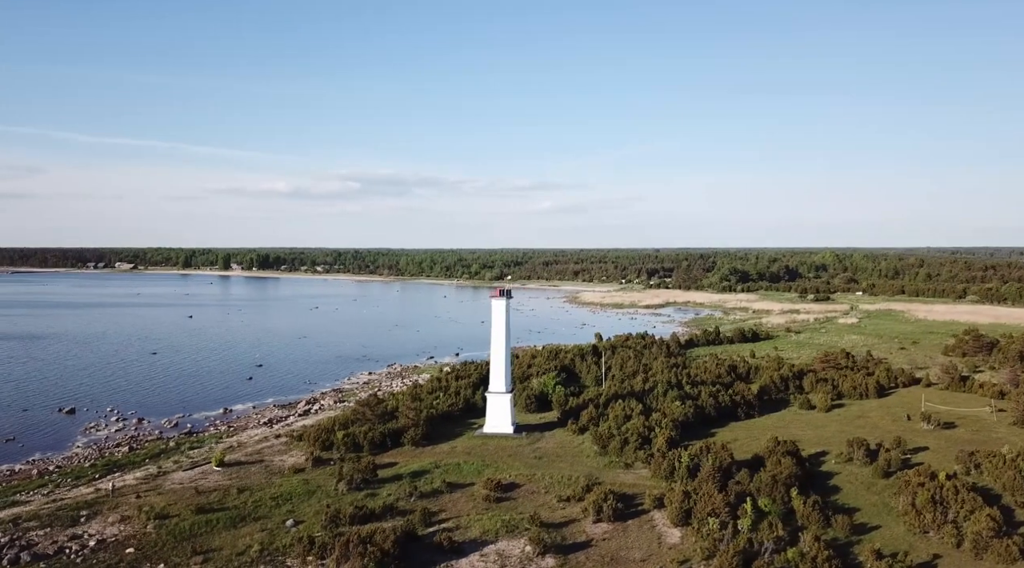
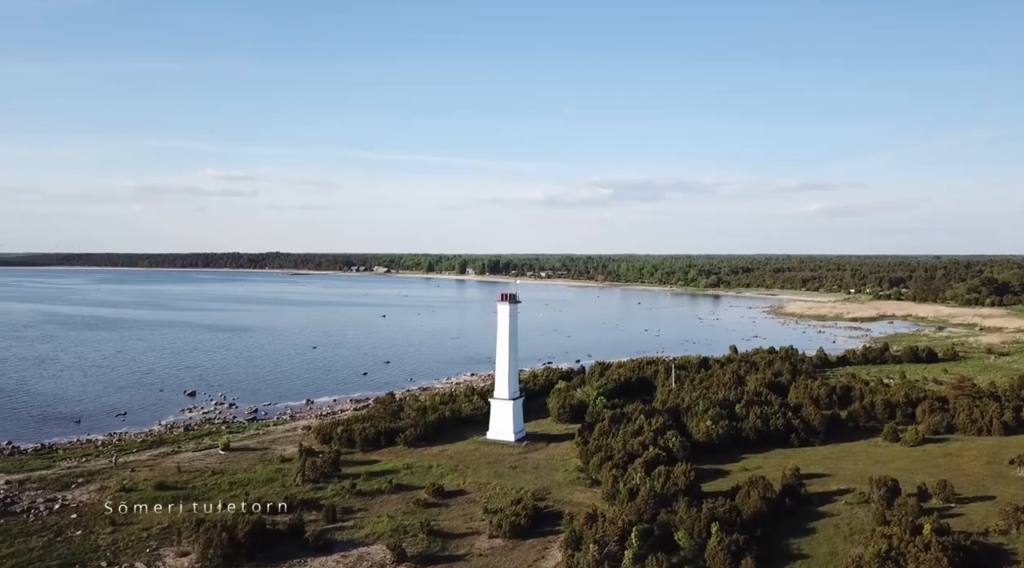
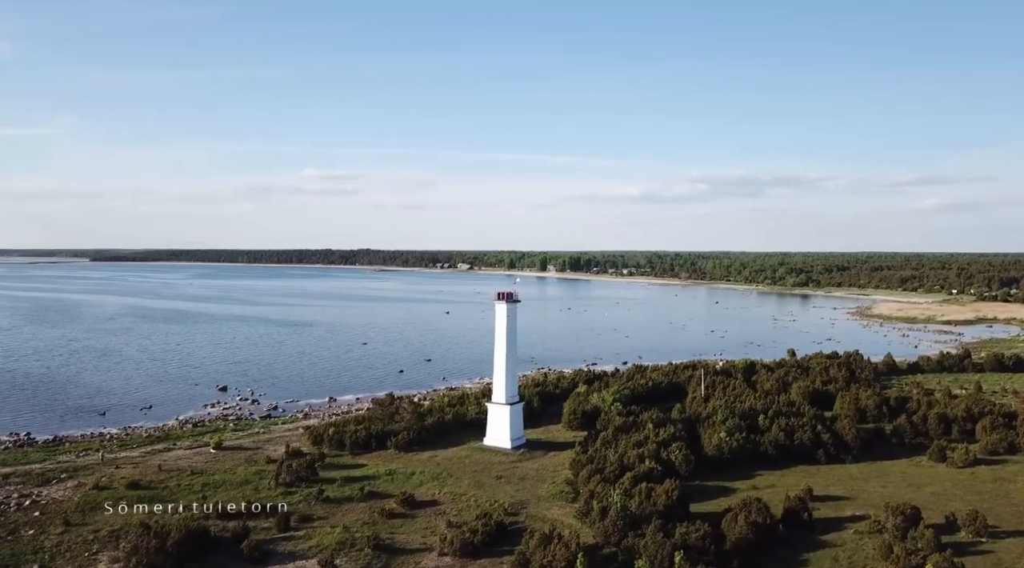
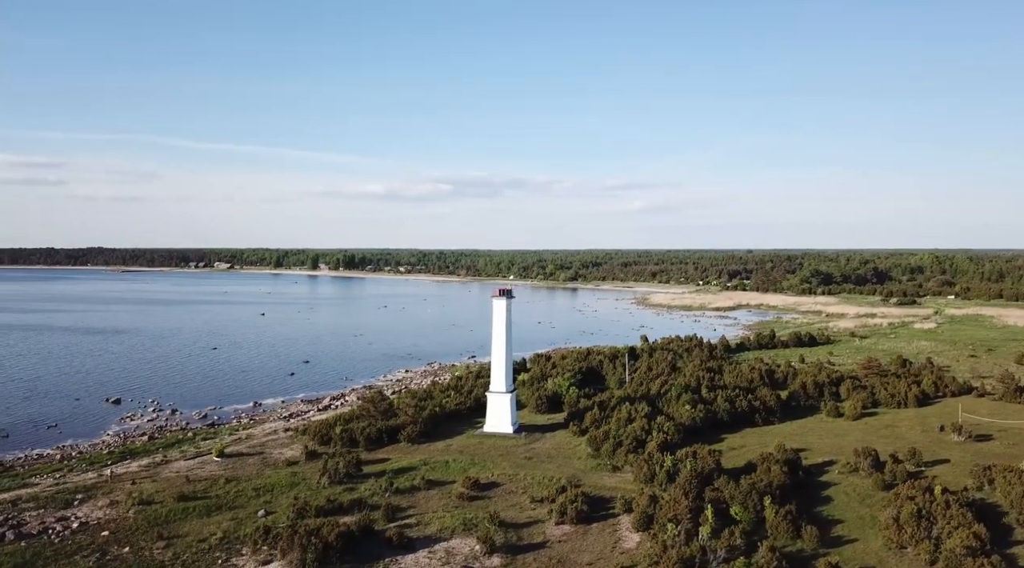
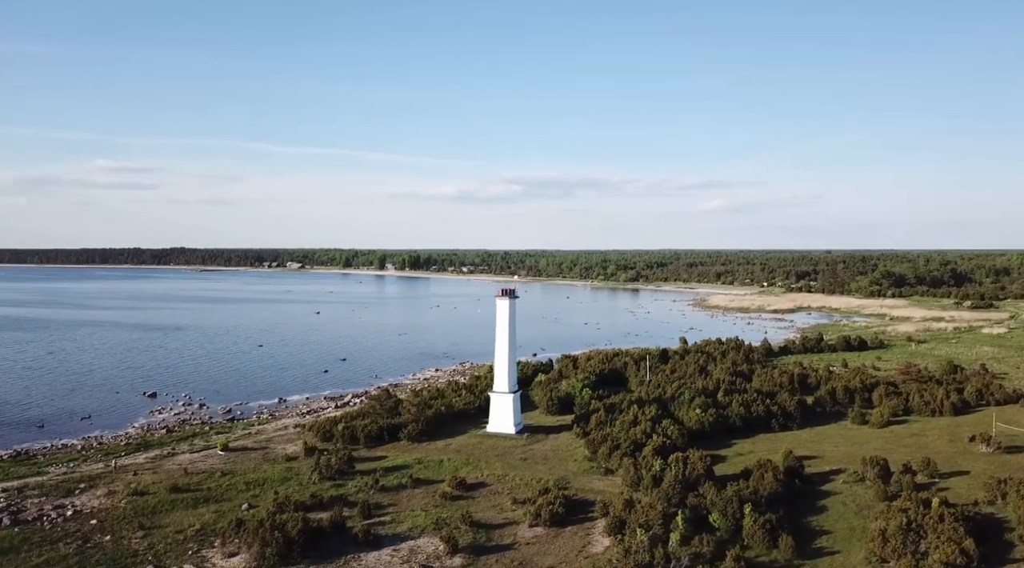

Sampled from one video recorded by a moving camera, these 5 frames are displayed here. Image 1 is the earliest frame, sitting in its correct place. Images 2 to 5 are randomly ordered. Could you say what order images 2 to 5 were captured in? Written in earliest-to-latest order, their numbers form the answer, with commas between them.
4, 5, 2, 3
